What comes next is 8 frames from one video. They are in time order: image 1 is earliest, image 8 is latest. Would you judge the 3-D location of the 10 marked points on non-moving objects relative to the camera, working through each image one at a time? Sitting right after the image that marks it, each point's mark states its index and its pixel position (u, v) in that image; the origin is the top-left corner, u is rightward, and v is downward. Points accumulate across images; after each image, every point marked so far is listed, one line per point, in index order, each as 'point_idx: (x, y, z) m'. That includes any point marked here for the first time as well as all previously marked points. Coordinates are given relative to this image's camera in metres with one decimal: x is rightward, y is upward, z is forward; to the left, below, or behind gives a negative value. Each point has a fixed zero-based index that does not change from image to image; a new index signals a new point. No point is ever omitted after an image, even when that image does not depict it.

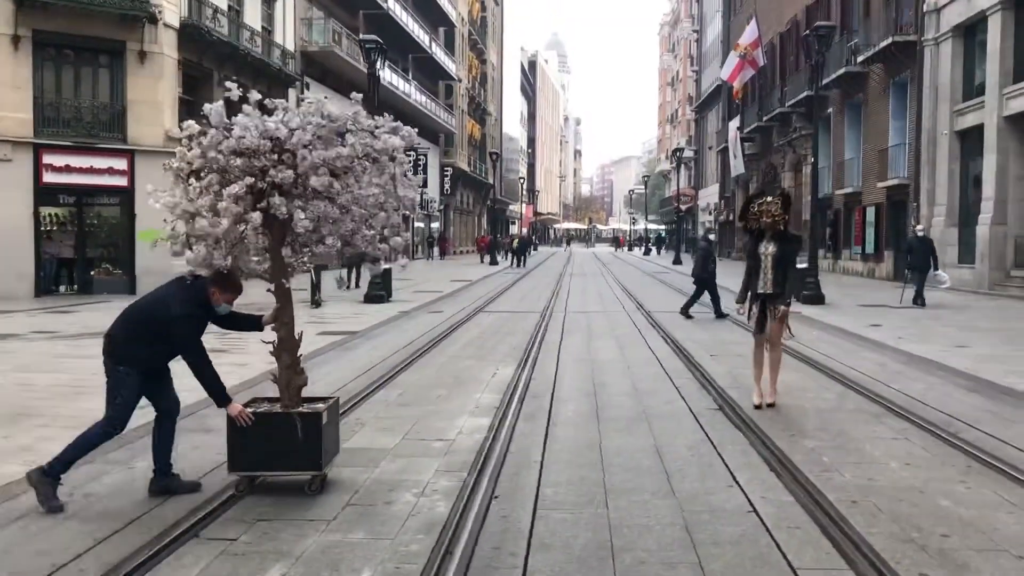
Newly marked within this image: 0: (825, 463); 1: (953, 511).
0: (+2.2, -1.2, +6.3) m
1: (+2.5, -1.3, +5.2) m
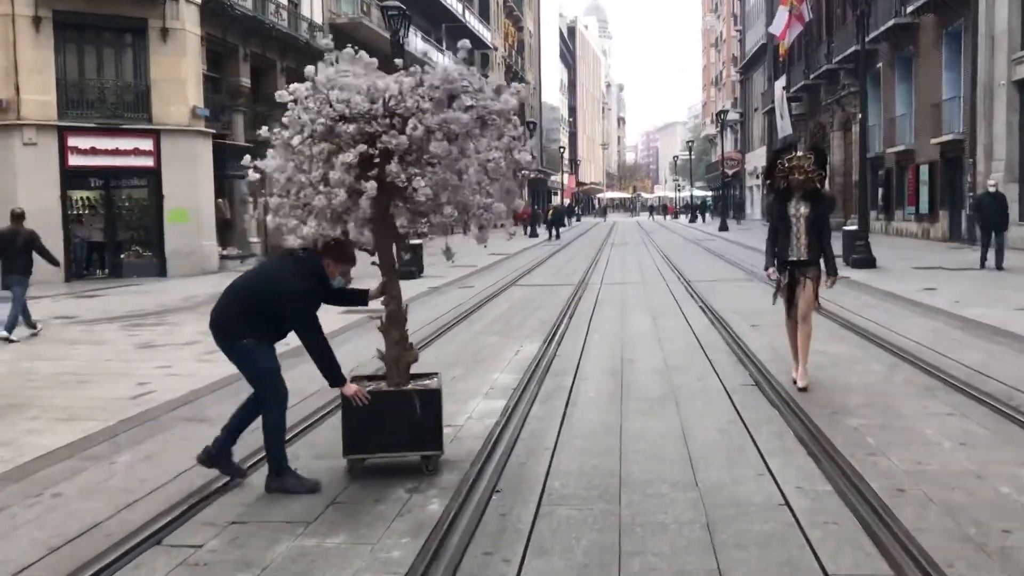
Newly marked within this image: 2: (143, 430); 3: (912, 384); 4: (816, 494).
0: (+2.2, -1.0, +5.6) m
1: (+2.5, -1.1, +4.5) m
2: (-2.6, -1.0, +6.5) m
3: (+3.2, -0.8, +7.4) m
4: (+1.6, -1.1, +4.7) m
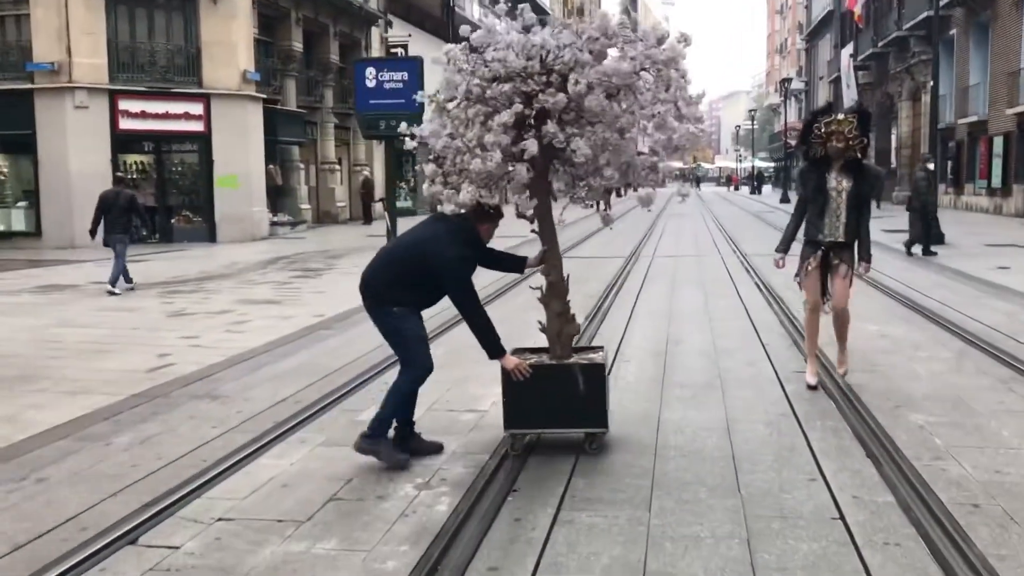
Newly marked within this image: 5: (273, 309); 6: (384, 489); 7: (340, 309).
0: (+2.4, -0.9, +5.0) m
1: (+2.6, -1.0, +3.9) m
2: (-2.4, -0.8, +6.2) m
3: (+3.5, -0.6, +6.6) m
4: (+1.7, -1.0, +4.1) m
5: (-2.9, -0.2, +11.0) m
6: (-0.6, -1.0, +4.5) m
7: (-2.1, -0.2, +10.9) m
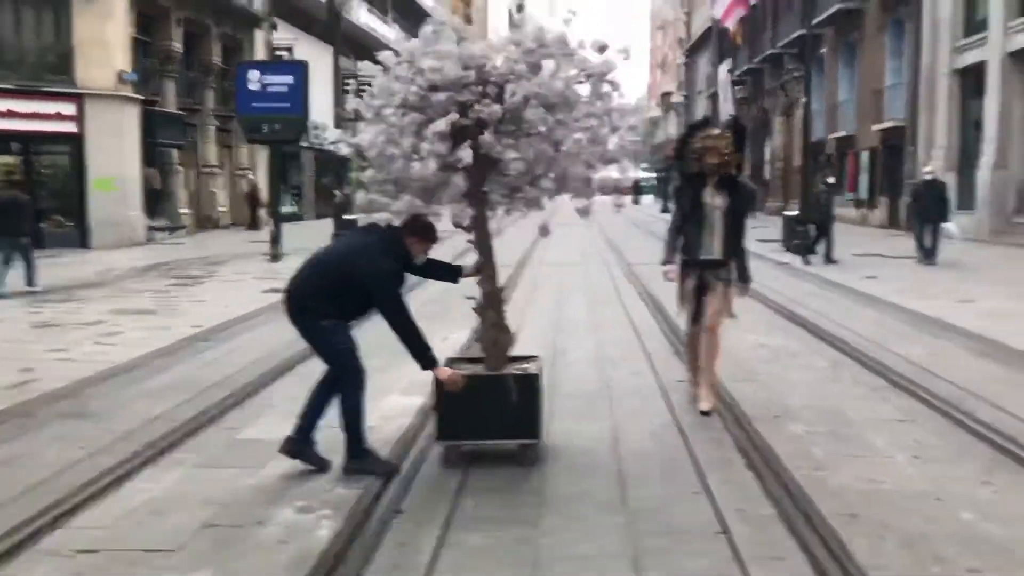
0: (+1.7, -1.0, +5.1) m
1: (+2.1, -1.1, +4.1) m
2: (-3.2, -0.9, +5.7) m
3: (+2.6, -0.7, +6.9) m
4: (+1.1, -1.1, +4.2) m
5: (-4.2, -0.4, +10.5) m
6: (-1.2, -1.1, +4.3) m
7: (-3.4, -0.4, +10.5) m
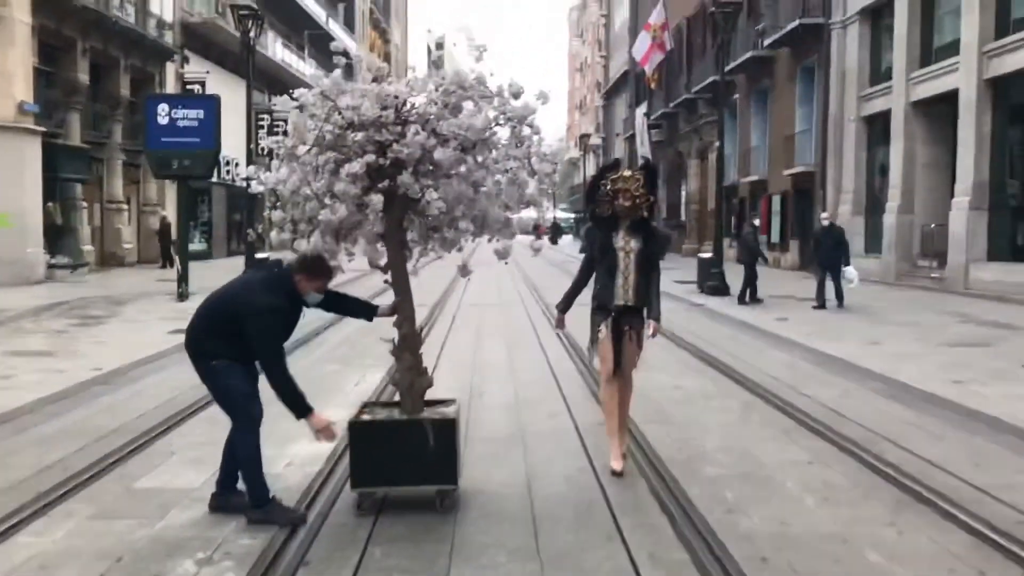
0: (+1.2, -1.2, +5.2) m
1: (+1.7, -1.3, +4.1) m
2: (-3.7, -1.1, +5.4) m
3: (+2.0, -1.1, +7.0) m
4: (+0.7, -1.3, +4.2) m
5: (-5.1, -0.8, +10.0) m
6: (-1.6, -1.3, +4.1) m
7: (-4.3, -0.8, +10.1) m
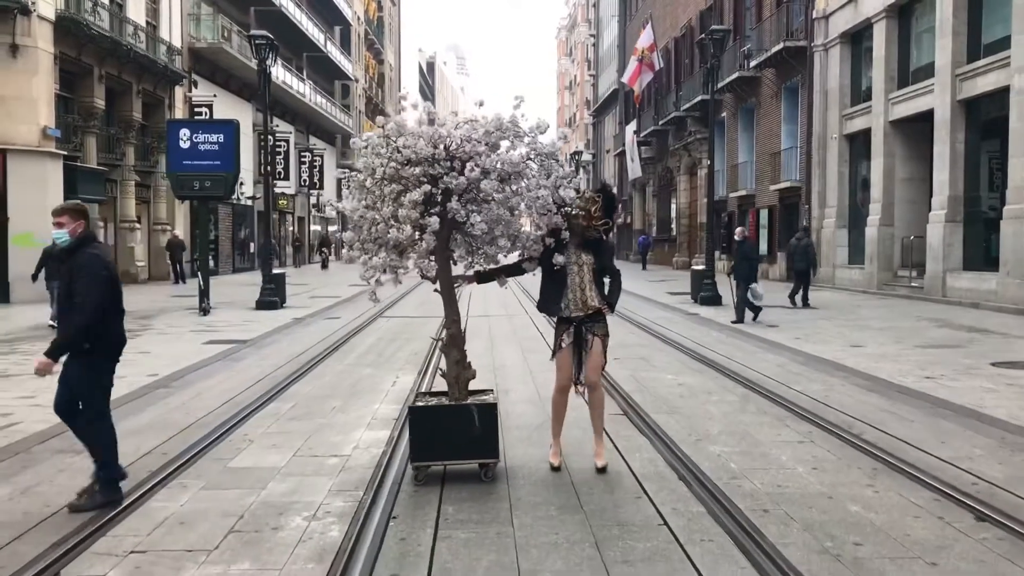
0: (+1.5, -1.2, +6.2) m
1: (+2.0, -1.3, +5.1) m
2: (-3.4, -1.2, +6.3) m
3: (+2.2, -1.1, +8.0) m
4: (+1.0, -1.3, +5.1) m
5: (-4.9, -1.0, +10.9) m
6: (-1.3, -1.3, +5.0) m
7: (-4.1, -1.0, +11.0) m
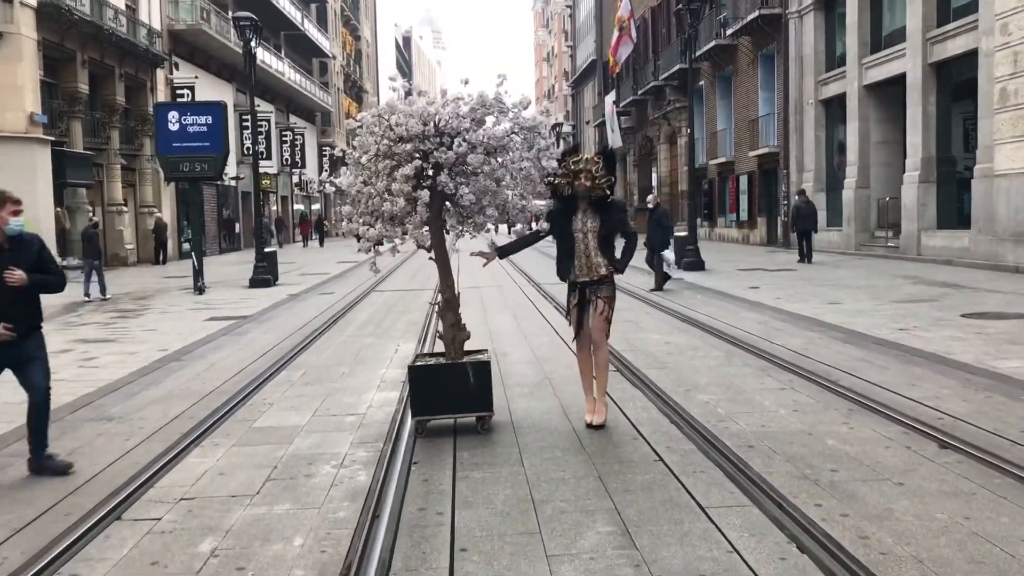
0: (+1.5, -0.9, +6.7) m
1: (+2.0, -1.0, +5.7) m
2: (-3.4, -1.1, +6.7) m
3: (+2.2, -0.7, +8.6) m
4: (+1.1, -1.0, +5.7) m
5: (-5.0, -0.7, +11.3) m
6: (-1.2, -1.1, +5.5) m
7: (-4.2, -0.7, +11.4) m
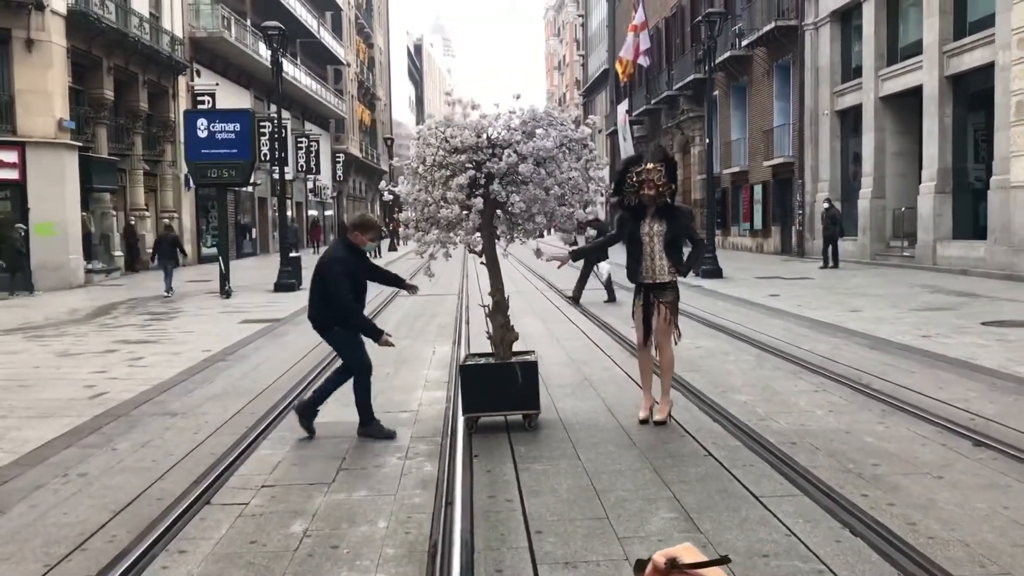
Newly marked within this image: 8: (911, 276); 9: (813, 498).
0: (+1.9, -1.0, +7.0) m
1: (+2.4, -1.0, +6.0) m
2: (-3.0, -1.1, +7.1) m
3: (+2.6, -0.8, +8.9) m
4: (+1.4, -1.0, +6.0) m
5: (-4.6, -0.8, +11.6) m
6: (-0.9, -1.1, +5.8) m
7: (-3.8, -0.7, +11.8) m
8: (+8.7, +0.3, +19.8) m
9: (+1.6, -1.1, +4.9) m
